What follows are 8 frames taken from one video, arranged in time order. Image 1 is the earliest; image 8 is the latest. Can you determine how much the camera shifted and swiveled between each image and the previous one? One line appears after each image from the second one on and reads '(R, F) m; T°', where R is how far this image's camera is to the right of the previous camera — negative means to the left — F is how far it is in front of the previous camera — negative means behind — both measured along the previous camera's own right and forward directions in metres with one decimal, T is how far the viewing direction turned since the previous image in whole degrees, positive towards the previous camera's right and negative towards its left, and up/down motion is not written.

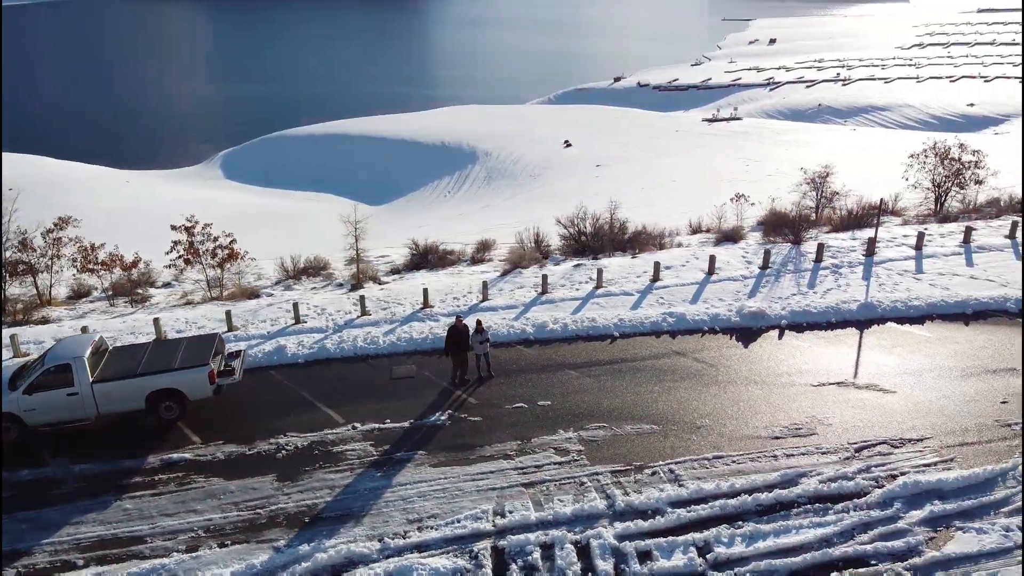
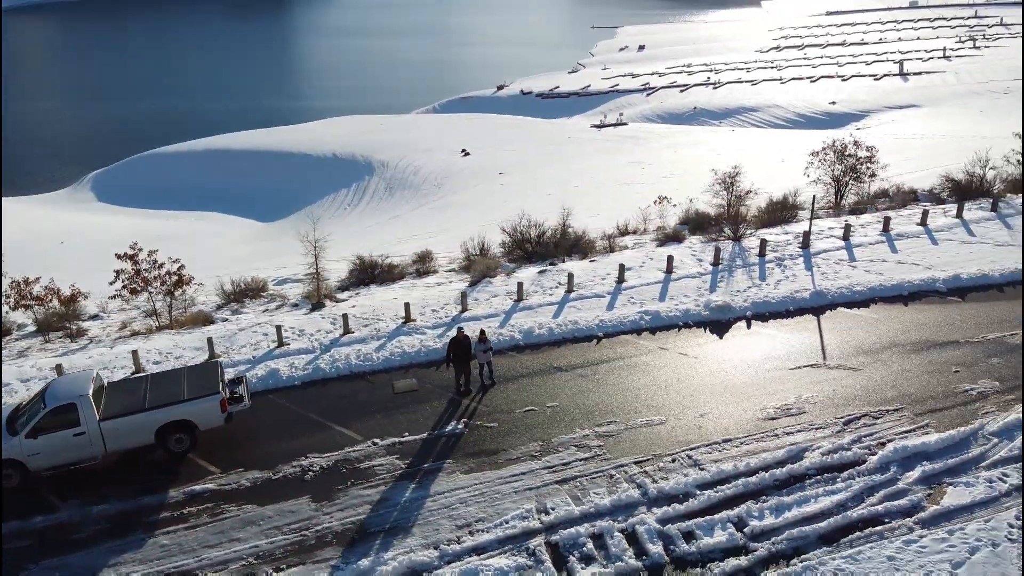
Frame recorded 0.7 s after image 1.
(-1.6, -0.3) m; +8°
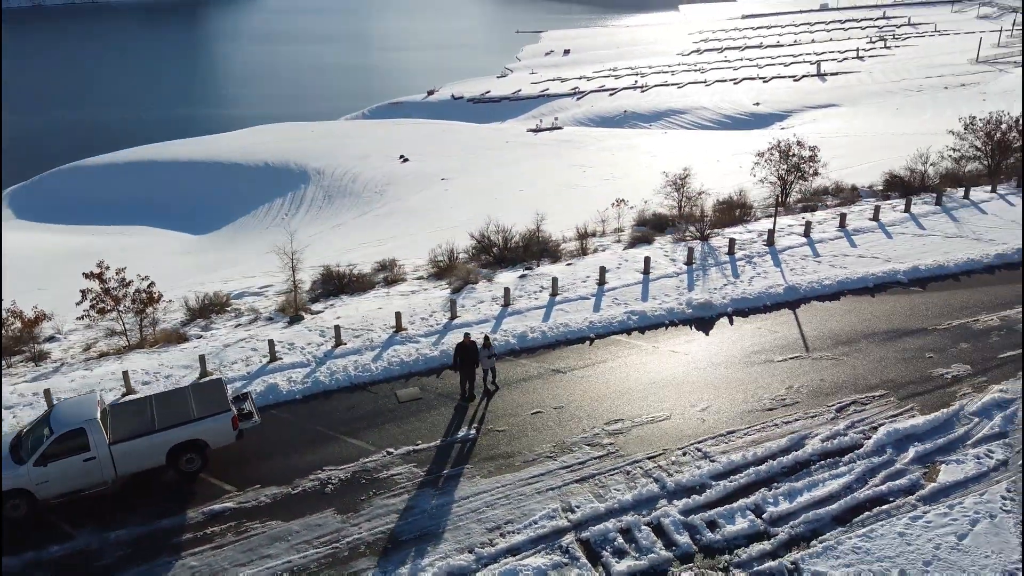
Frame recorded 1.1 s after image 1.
(-1.0, -0.2) m; +5°
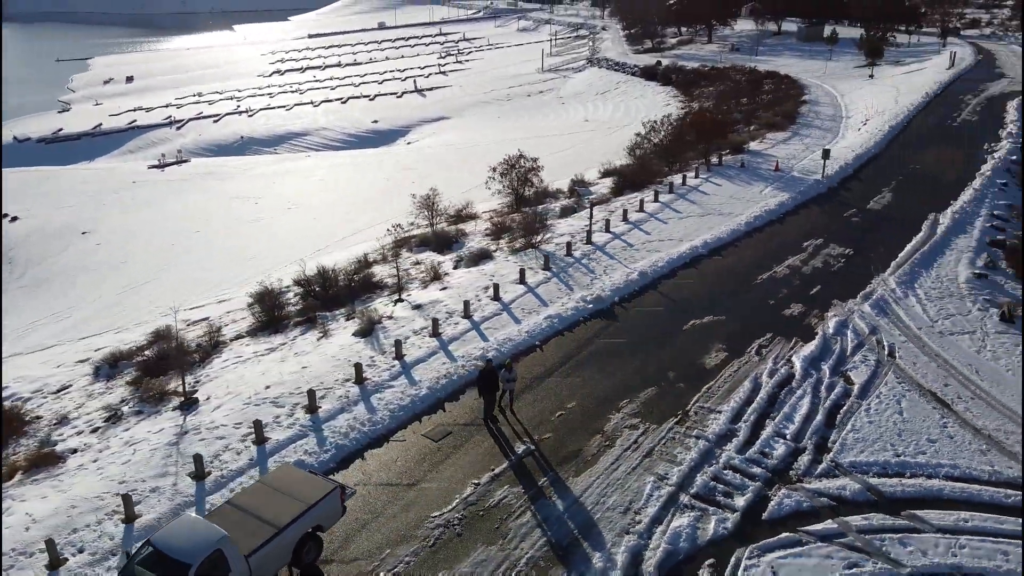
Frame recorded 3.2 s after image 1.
(-5.8, +0.3) m; +28°
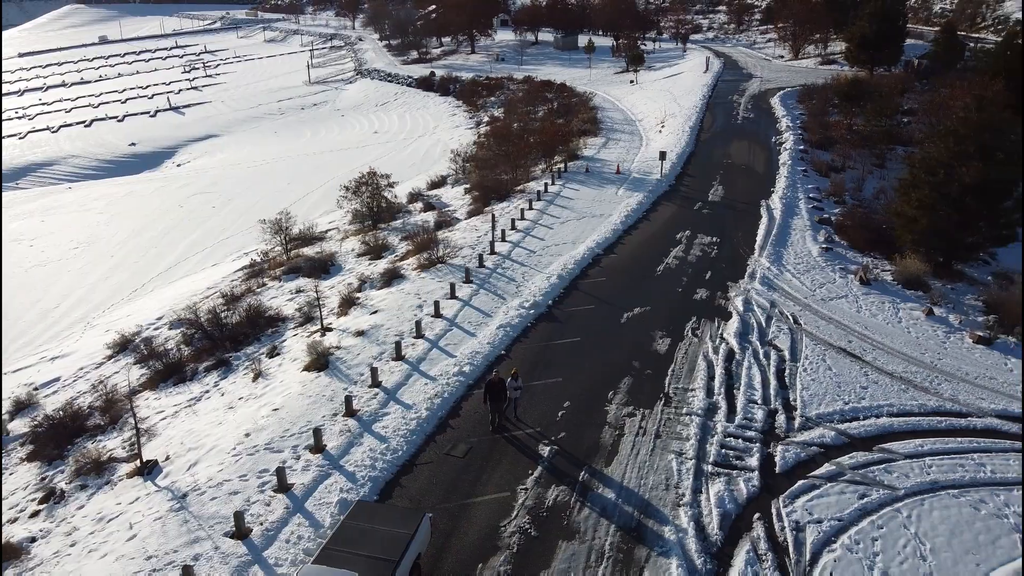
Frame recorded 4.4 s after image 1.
(-3.7, -0.1) m; +17°
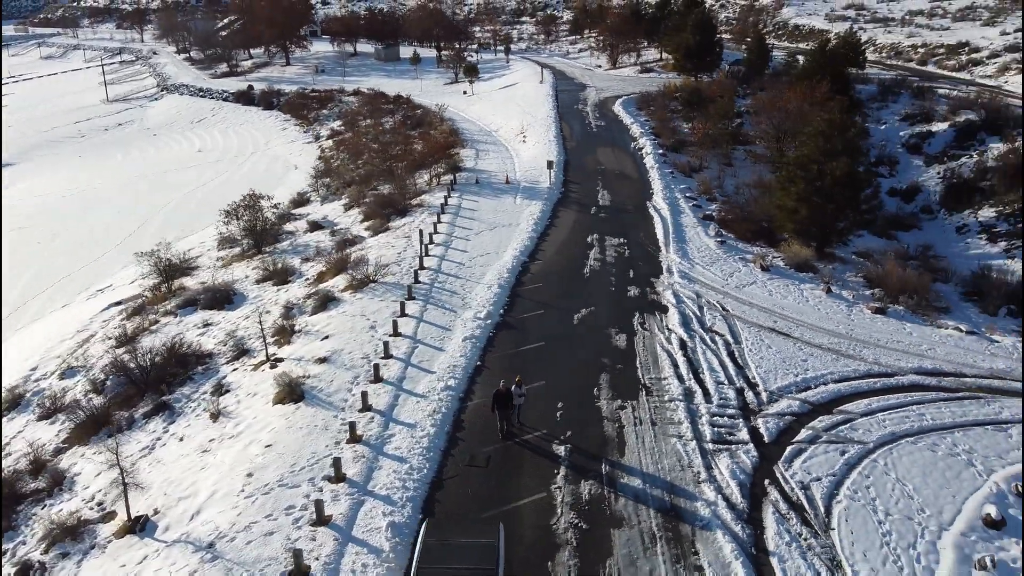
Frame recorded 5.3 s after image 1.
(-3.1, -0.2) m; +13°
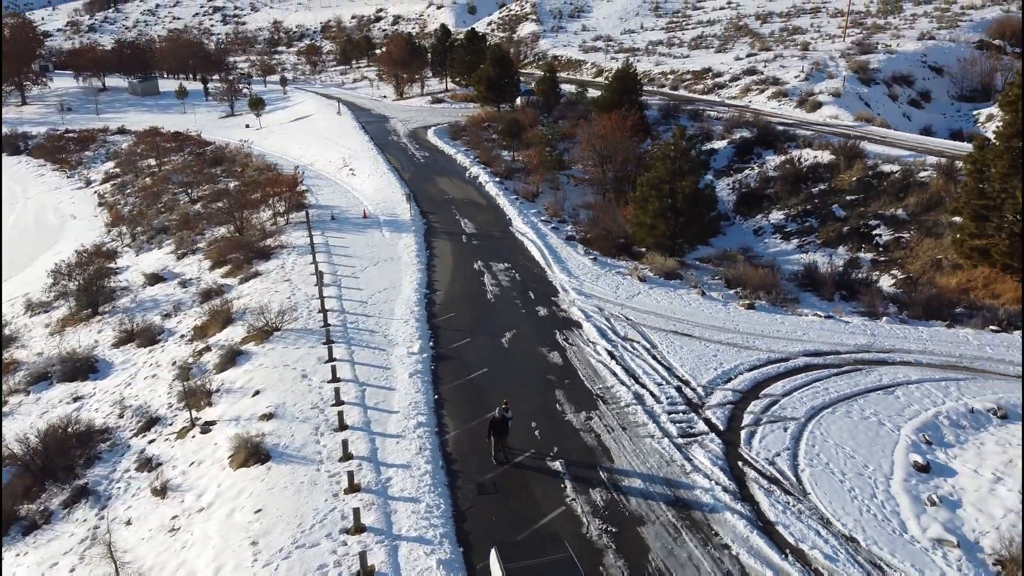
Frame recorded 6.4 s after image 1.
(-3.7, -0.1) m; +17°
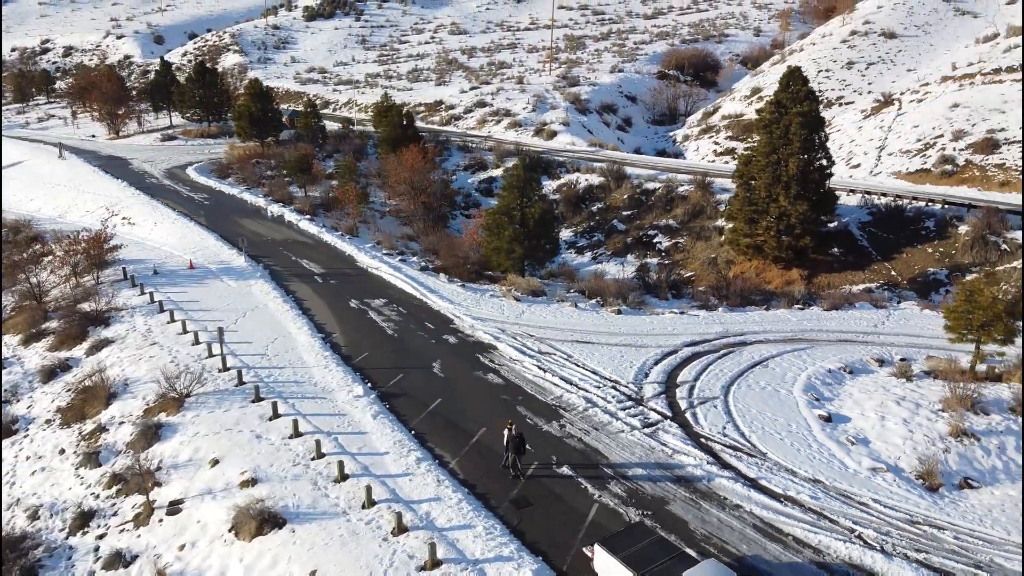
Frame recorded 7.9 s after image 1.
(-5.4, -0.1) m; +22°
